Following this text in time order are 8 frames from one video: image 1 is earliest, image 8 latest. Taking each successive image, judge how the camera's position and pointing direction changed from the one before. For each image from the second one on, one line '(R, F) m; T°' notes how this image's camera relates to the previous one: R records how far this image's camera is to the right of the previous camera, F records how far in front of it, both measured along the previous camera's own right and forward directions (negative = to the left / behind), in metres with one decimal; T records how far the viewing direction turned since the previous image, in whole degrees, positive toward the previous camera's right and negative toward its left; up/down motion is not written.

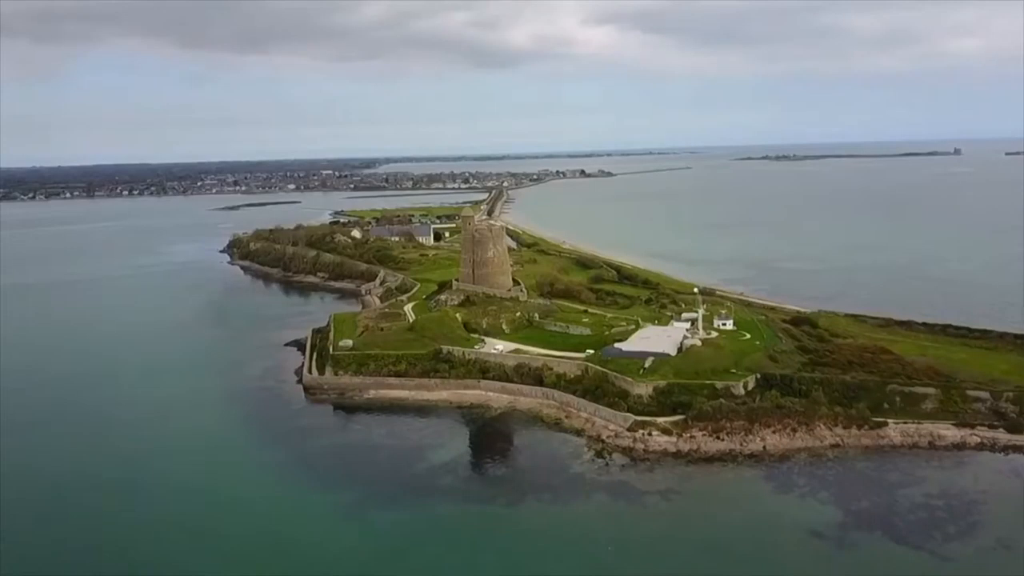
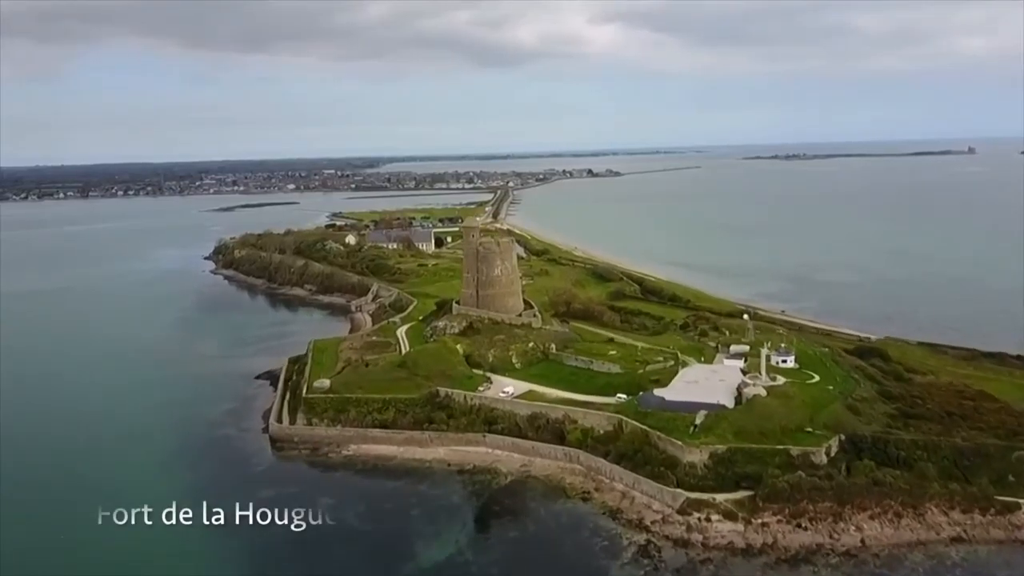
(-0.4, +7.4) m; 0°
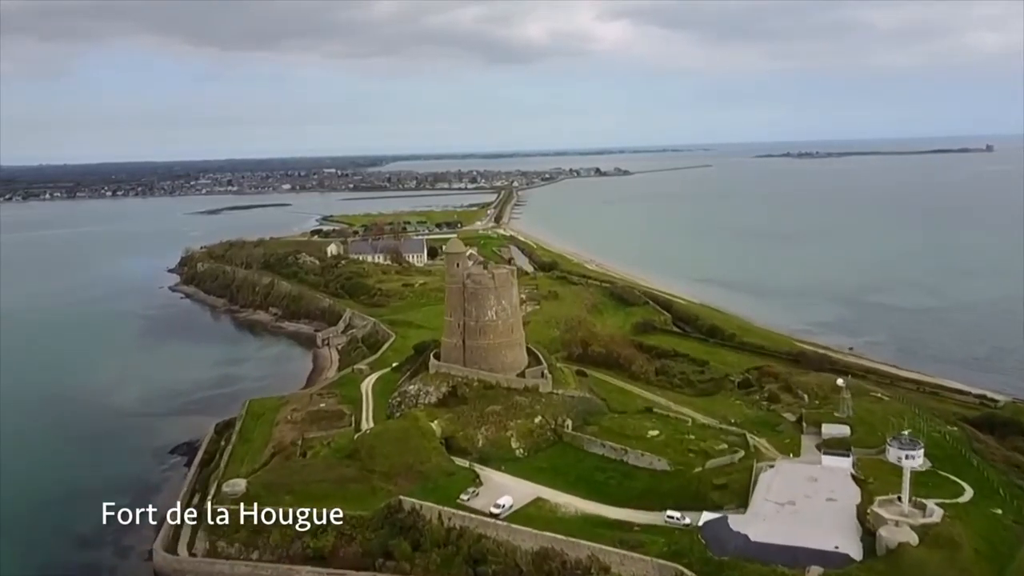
(+0.2, +10.6) m; 0°
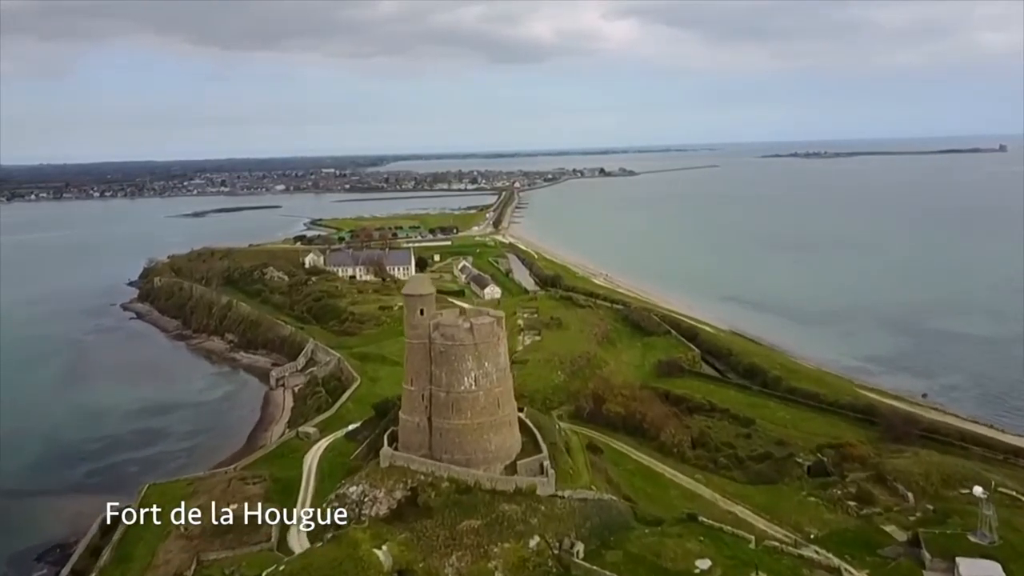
(+0.4, +8.3) m; 0°
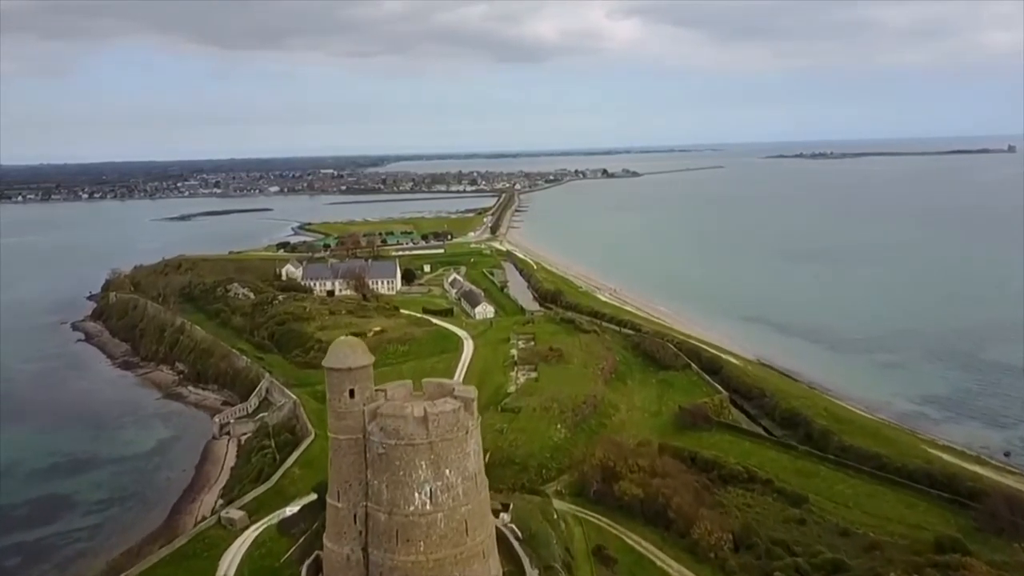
(+0.5, +6.4) m; 0°
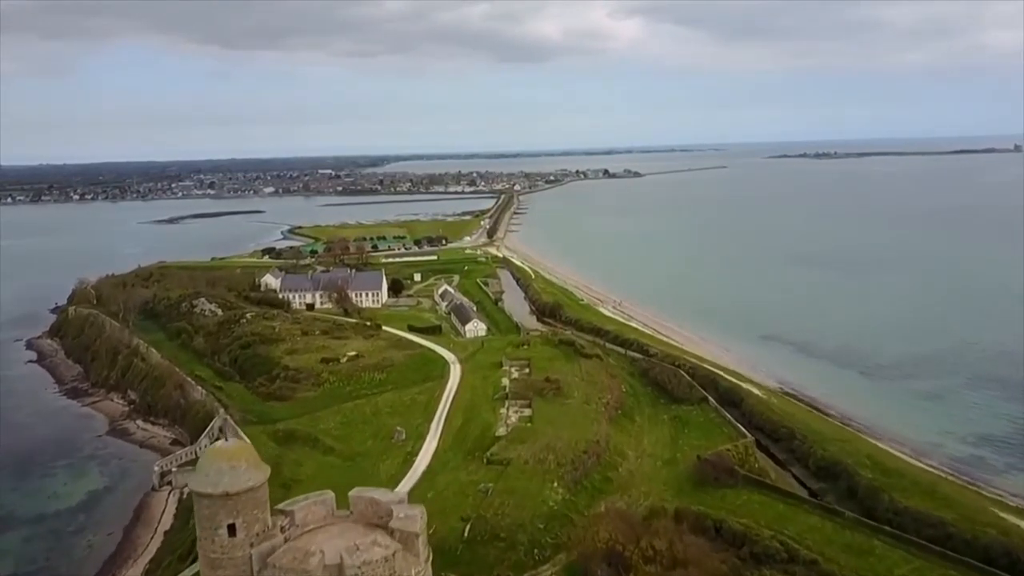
(+0.4, +4.6) m; 0°
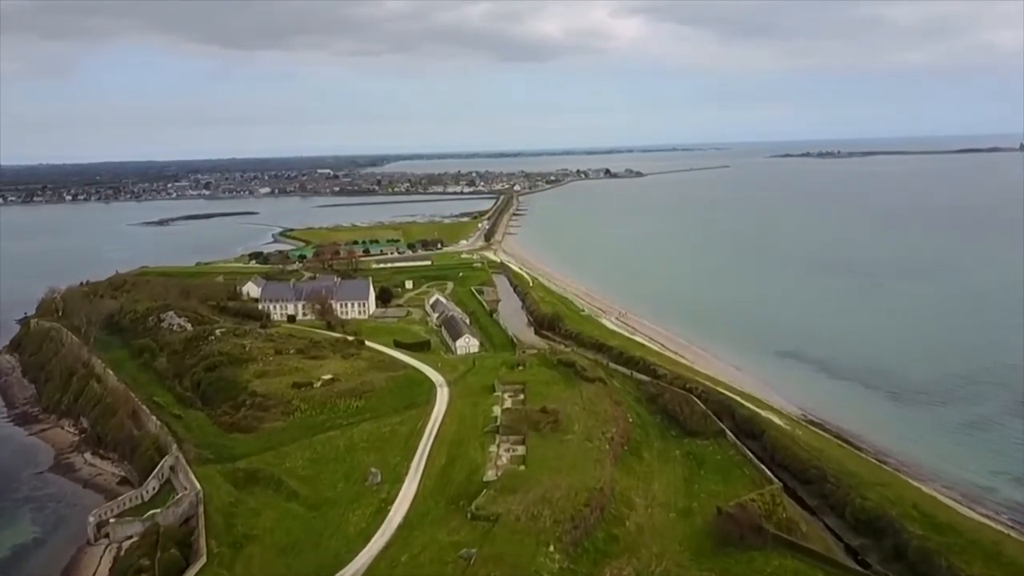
(+0.3, +3.7) m; 0°
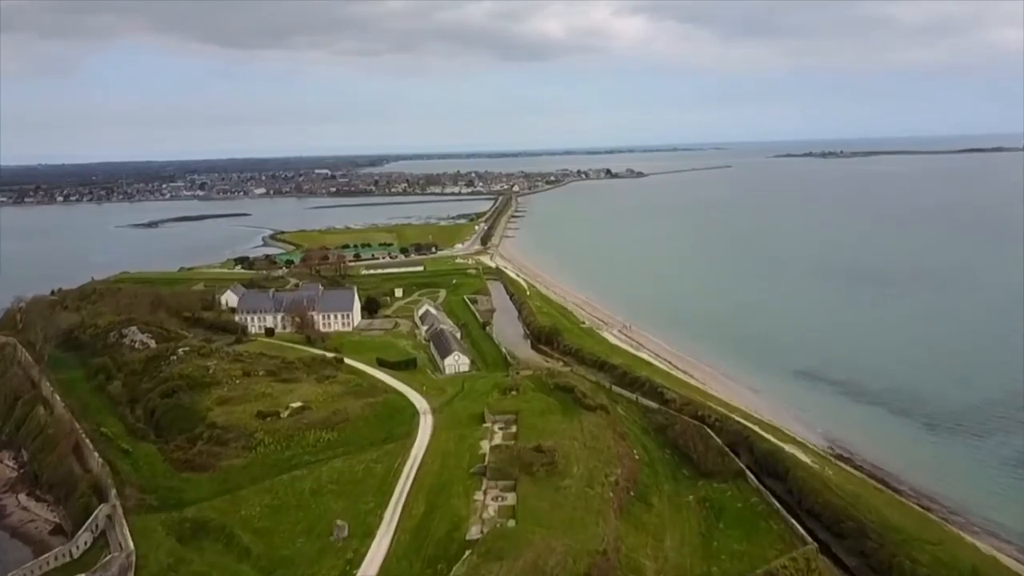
(+0.4, +3.6) m; 0°
